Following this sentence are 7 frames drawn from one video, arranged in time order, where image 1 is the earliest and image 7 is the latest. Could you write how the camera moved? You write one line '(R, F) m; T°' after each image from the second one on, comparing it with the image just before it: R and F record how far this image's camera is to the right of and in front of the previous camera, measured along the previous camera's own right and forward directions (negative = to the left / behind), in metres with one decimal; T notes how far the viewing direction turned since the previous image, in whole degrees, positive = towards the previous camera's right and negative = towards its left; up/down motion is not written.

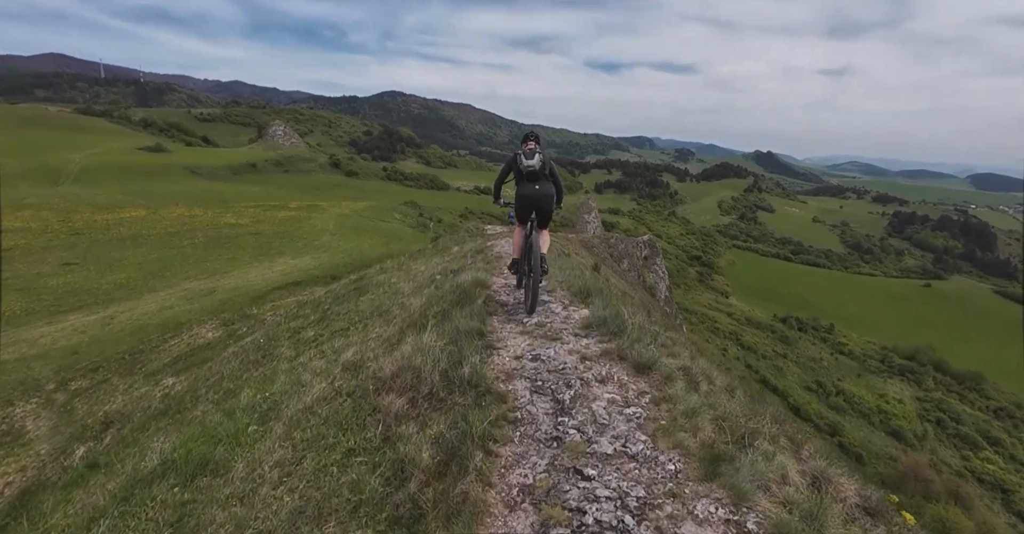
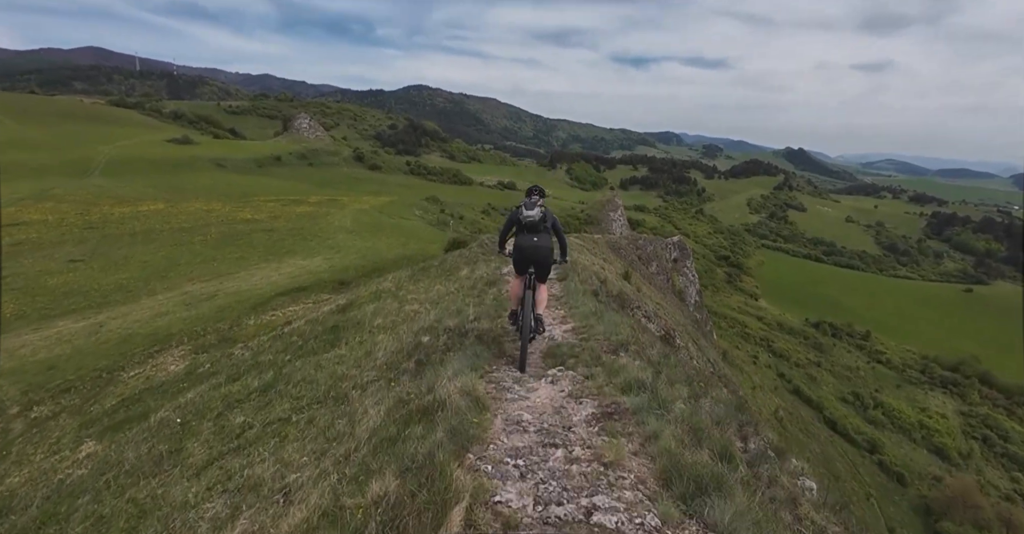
(0.0, +1.2) m; -3°
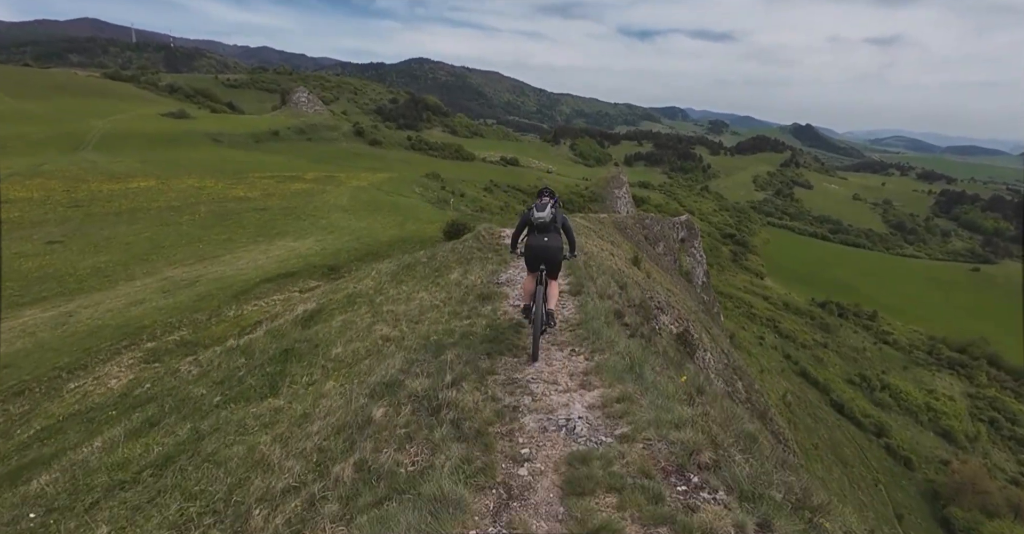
(0.0, +0.9) m; 0°
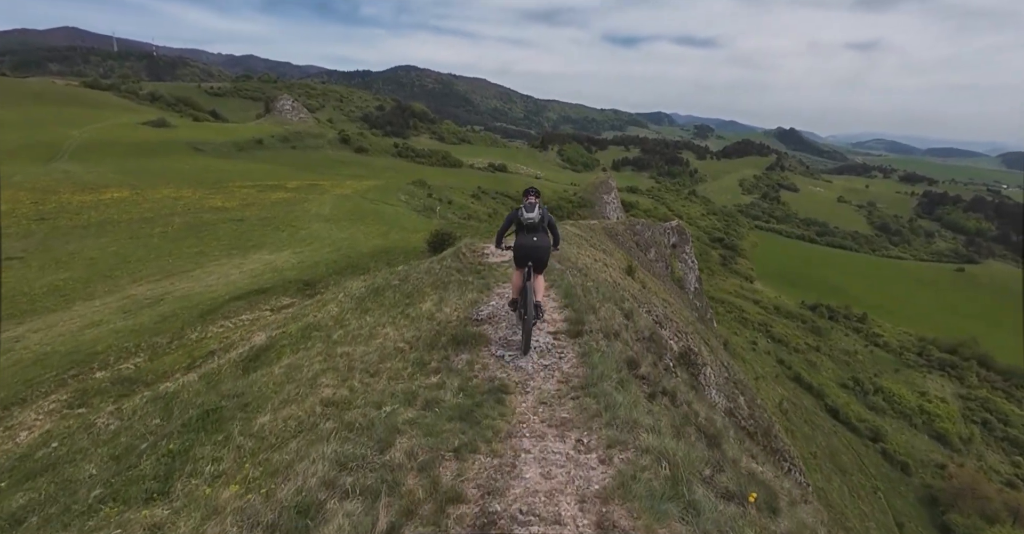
(0.0, +0.8) m; +1°
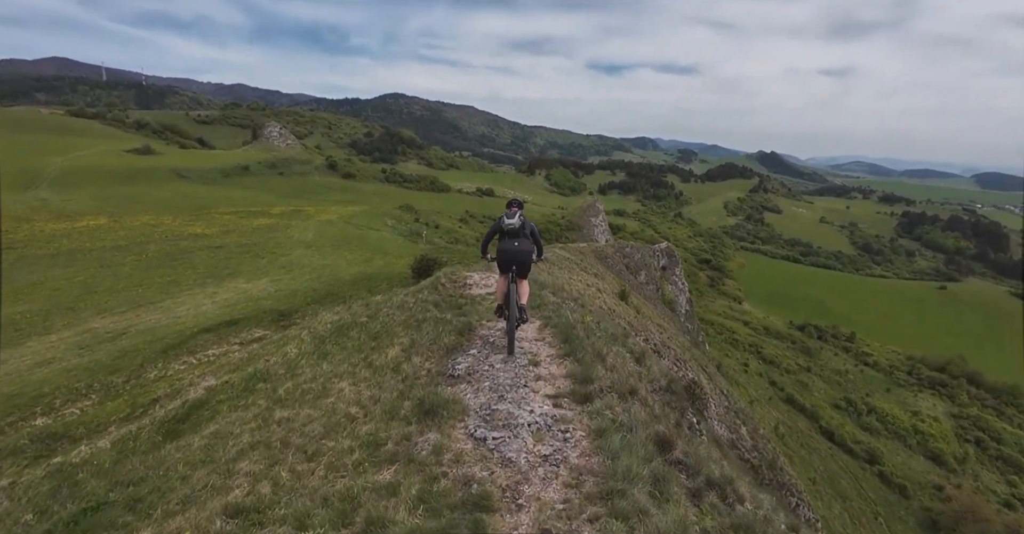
(0.0, +0.5) m; +1°
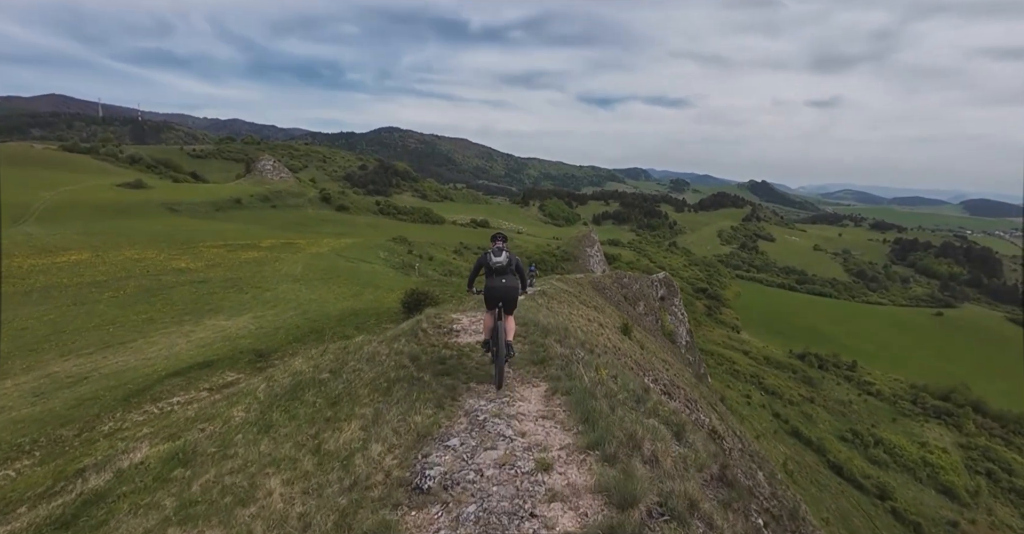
(0.0, +0.7) m; +1°
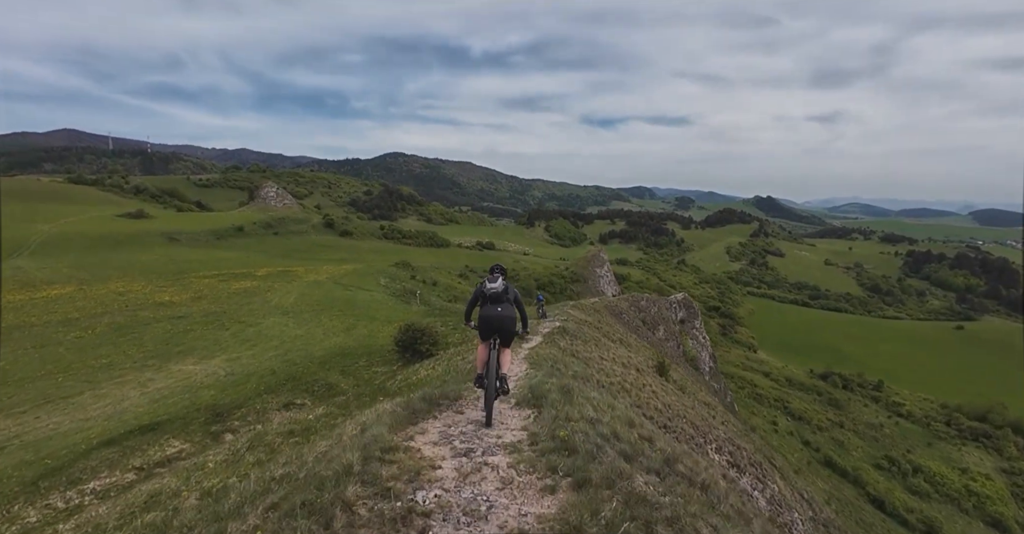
(-0.1, +1.7) m; -1°
